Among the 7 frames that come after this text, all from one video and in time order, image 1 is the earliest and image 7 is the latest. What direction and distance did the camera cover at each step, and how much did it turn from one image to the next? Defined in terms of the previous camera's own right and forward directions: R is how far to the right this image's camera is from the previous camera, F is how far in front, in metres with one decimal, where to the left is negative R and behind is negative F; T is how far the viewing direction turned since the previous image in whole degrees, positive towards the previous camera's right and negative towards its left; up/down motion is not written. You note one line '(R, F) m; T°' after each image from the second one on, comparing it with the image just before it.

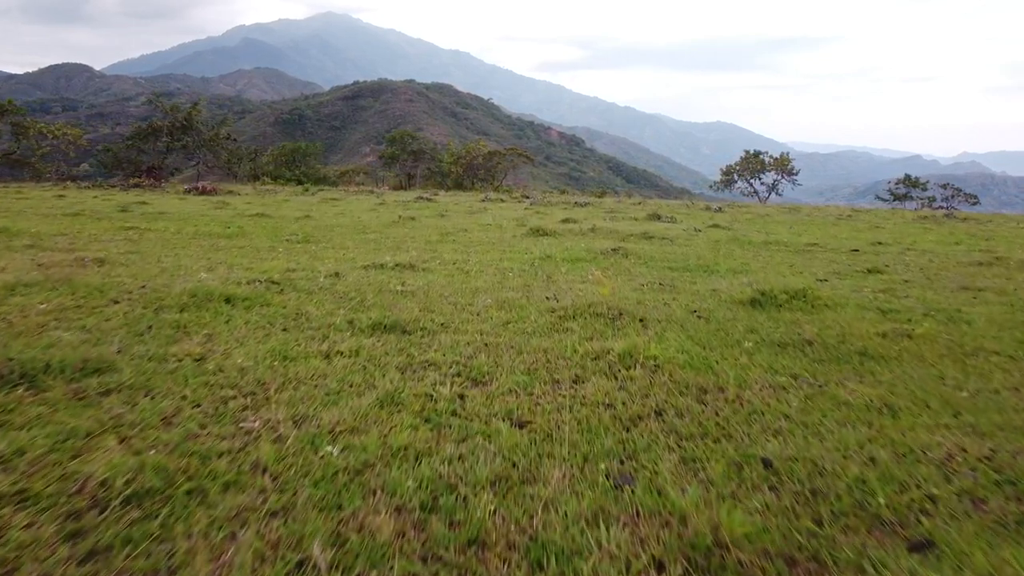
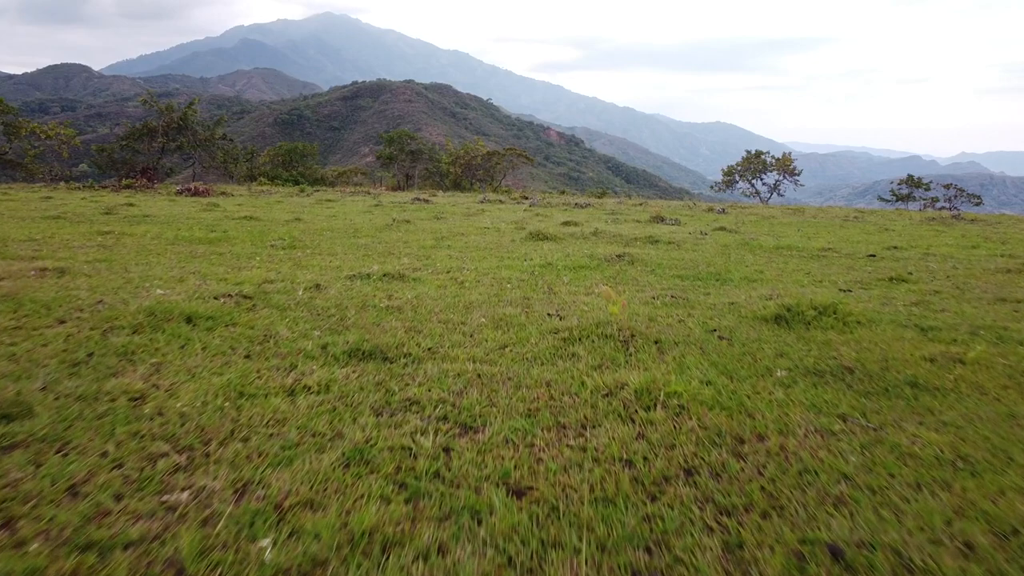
(0.0, +0.7) m; 0°
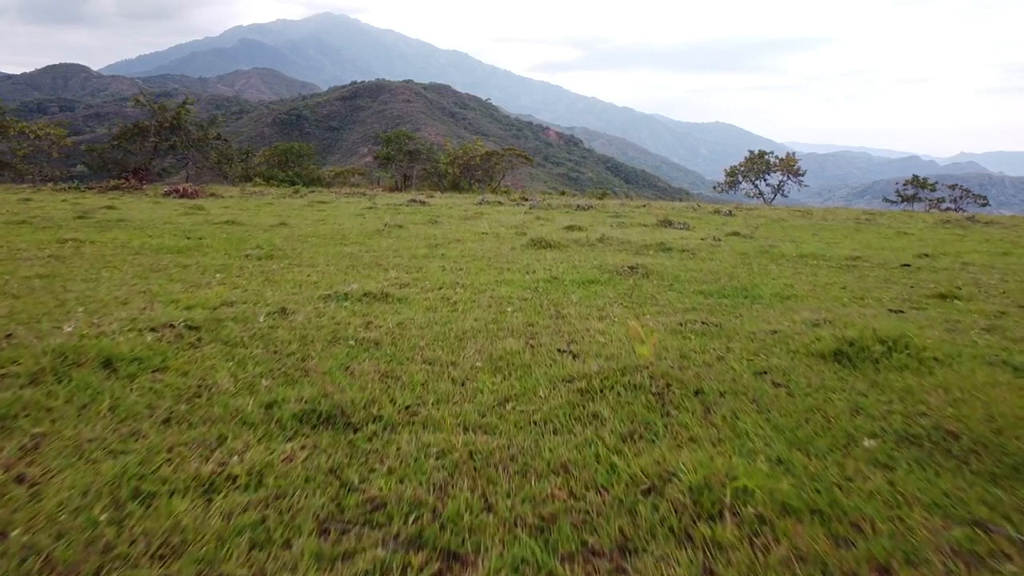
(0.0, +1.2) m; 0°
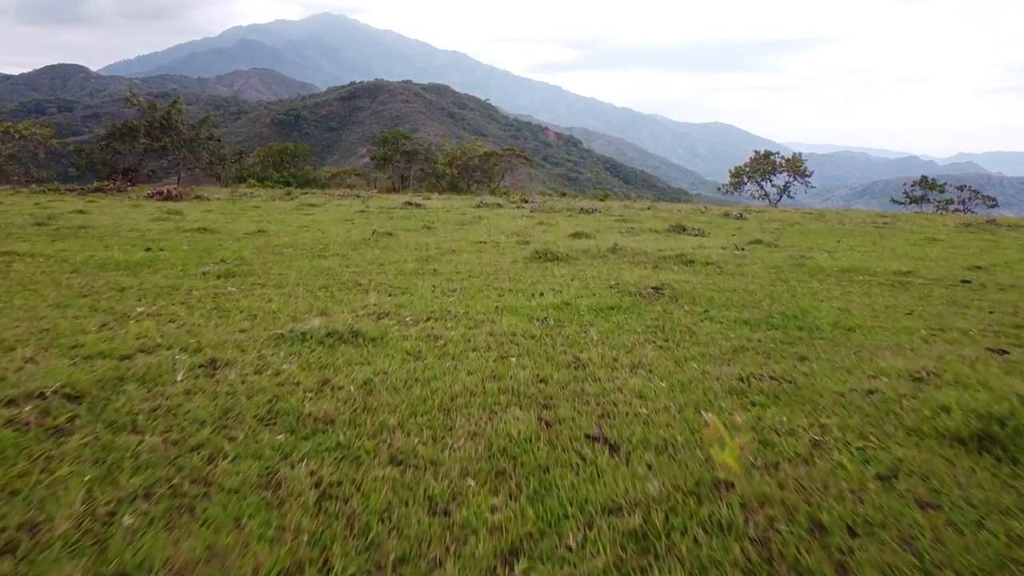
(0.0, +1.6) m; 0°
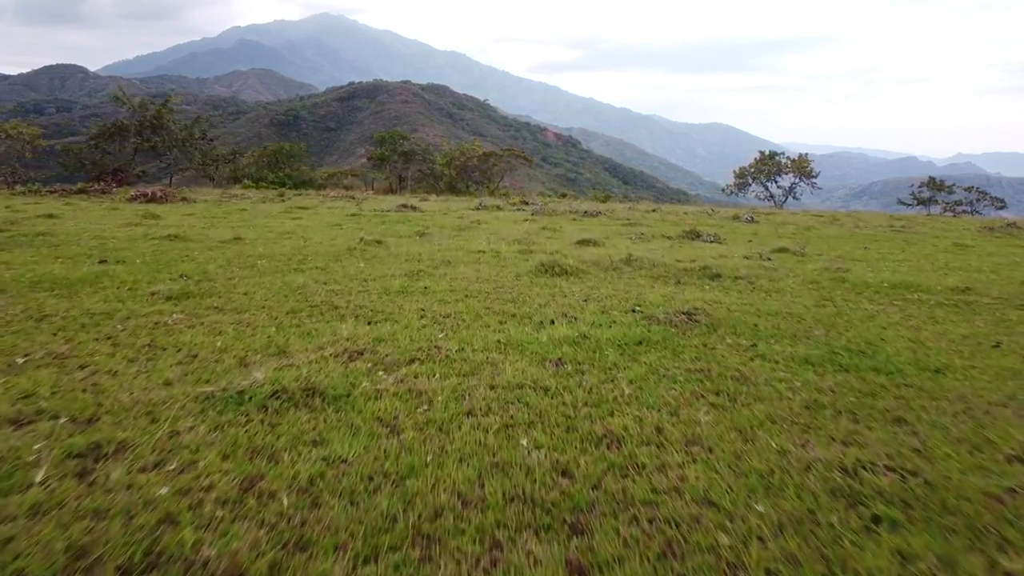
(0.0, +1.4) m; 0°
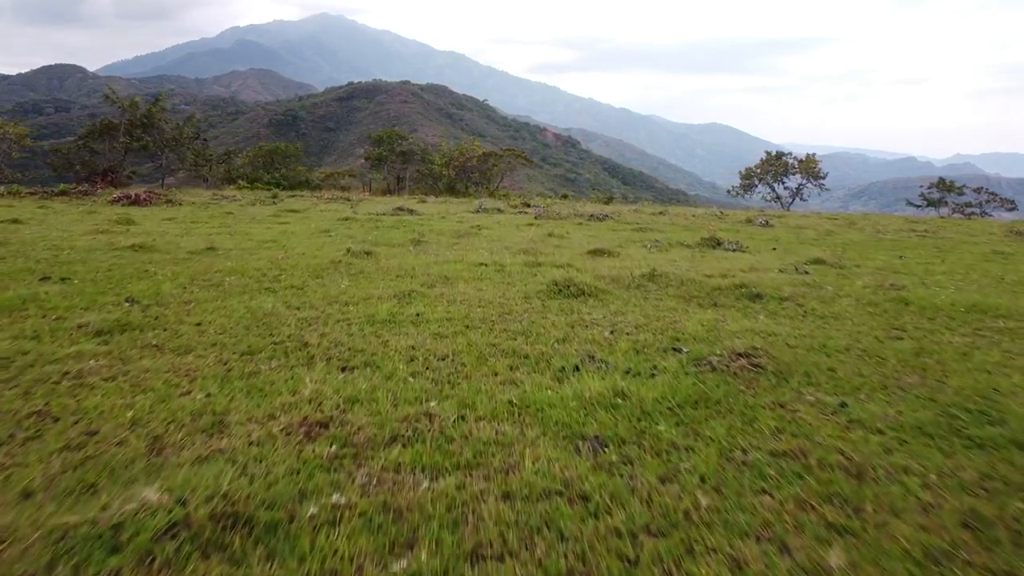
(-0.1, +1.5) m; 0°
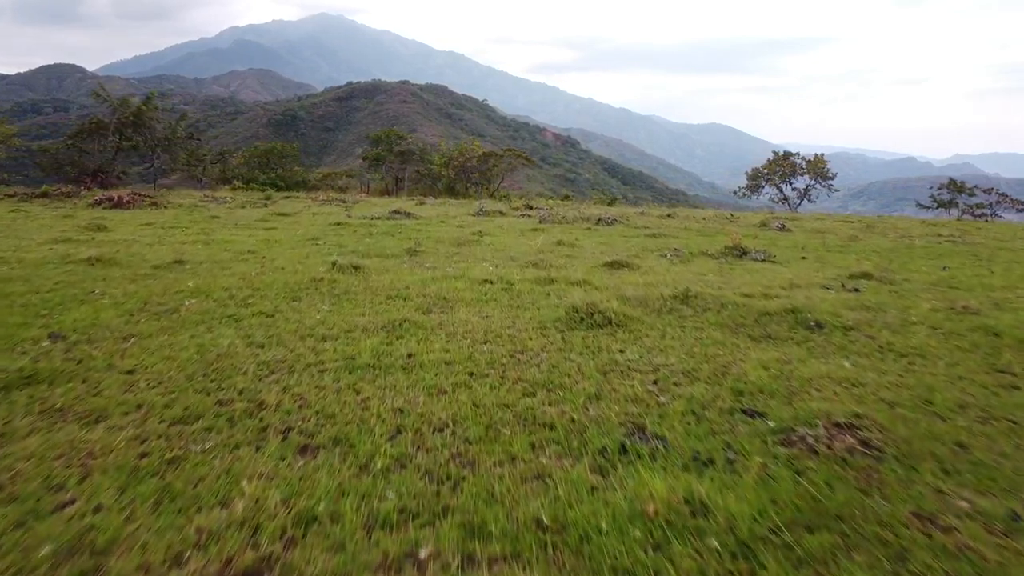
(-0.1, +1.5) m; 0°
